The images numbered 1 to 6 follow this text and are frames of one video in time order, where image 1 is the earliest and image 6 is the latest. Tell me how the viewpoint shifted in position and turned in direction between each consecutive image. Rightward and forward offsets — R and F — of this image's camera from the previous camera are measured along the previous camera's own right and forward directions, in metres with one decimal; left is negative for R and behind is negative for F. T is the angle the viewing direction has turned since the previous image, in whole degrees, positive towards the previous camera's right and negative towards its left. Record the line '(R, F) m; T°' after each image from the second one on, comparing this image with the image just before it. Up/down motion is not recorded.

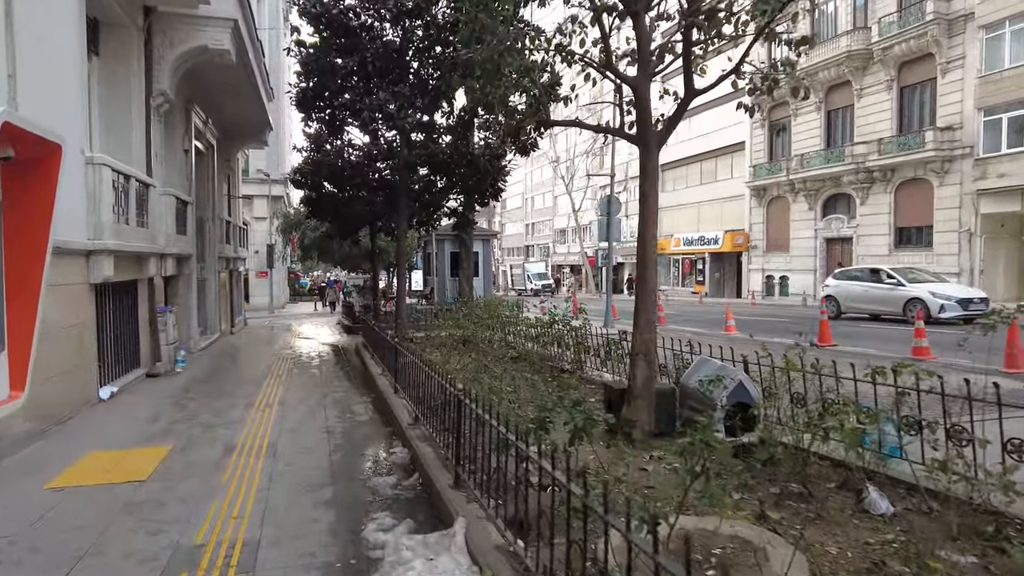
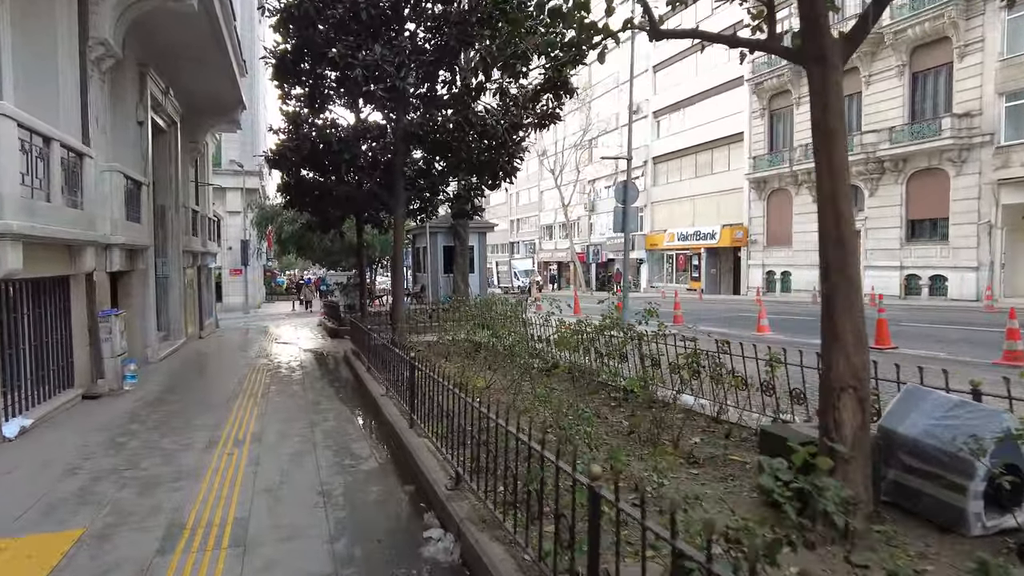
(-0.7, +2.0) m; +2°
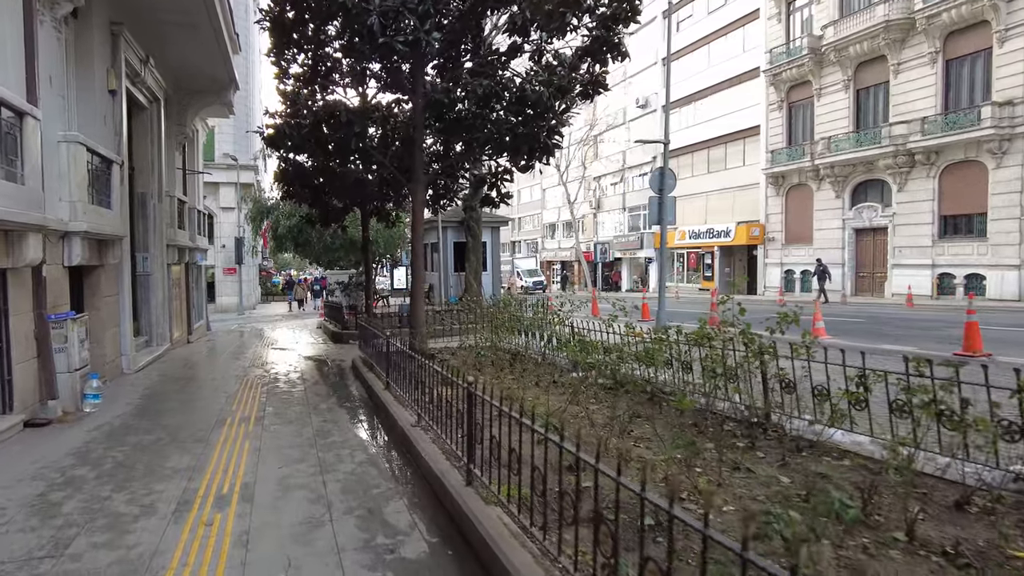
(-0.6, +1.7) m; 0°
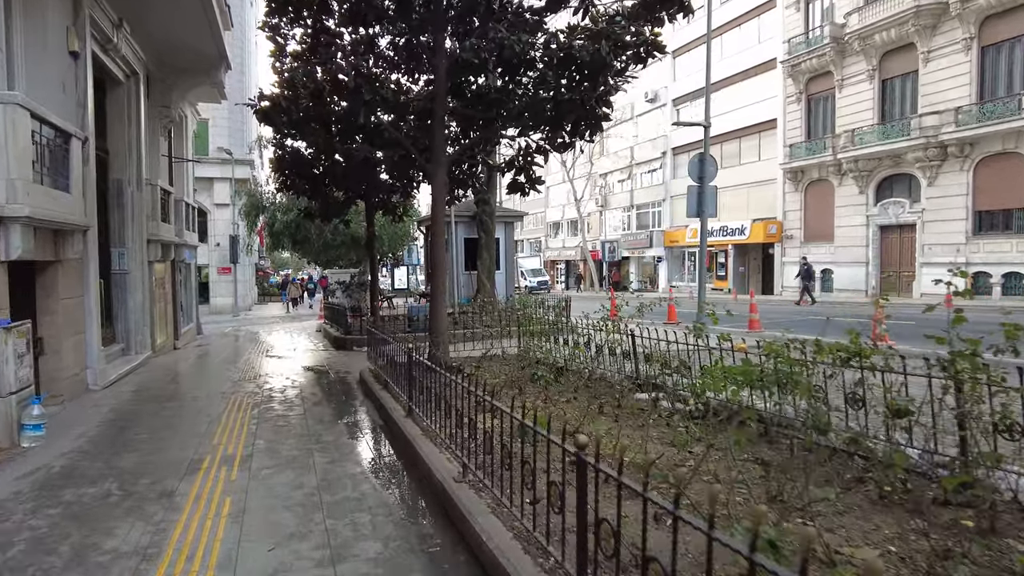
(-0.5, +1.5) m; 0°
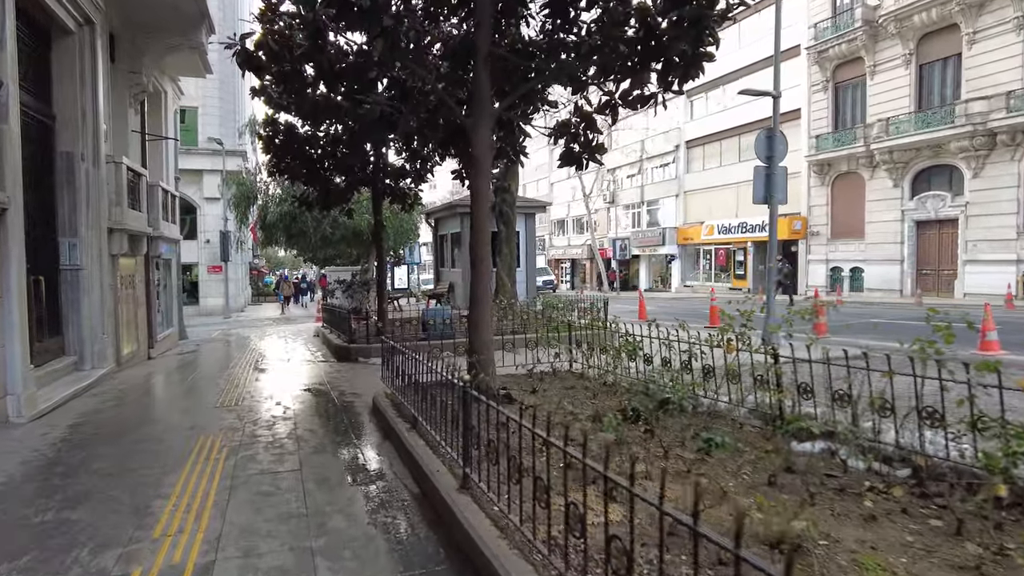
(-0.7, +2.1) m; 0°
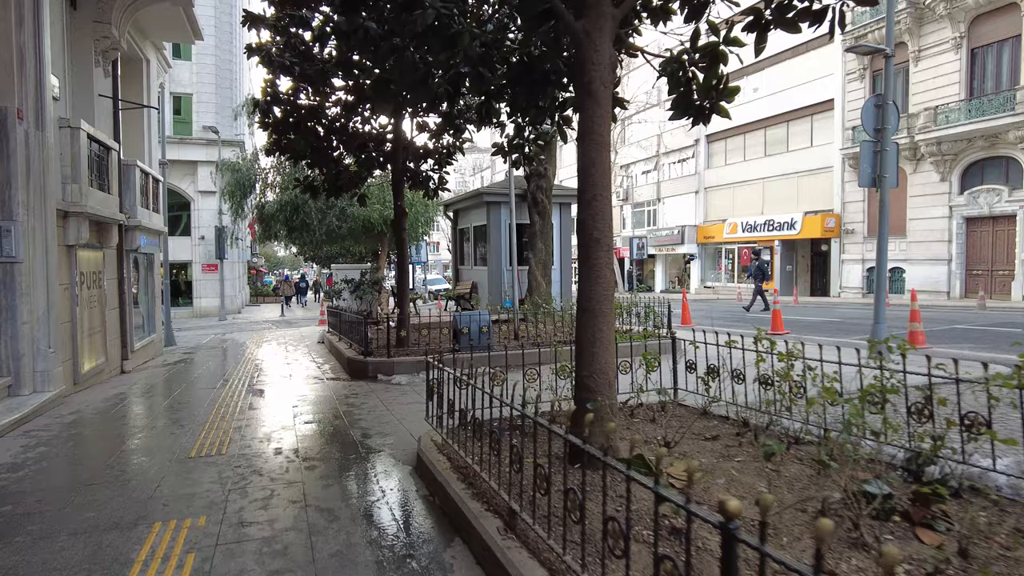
(-0.8, +2.2) m; 0°
